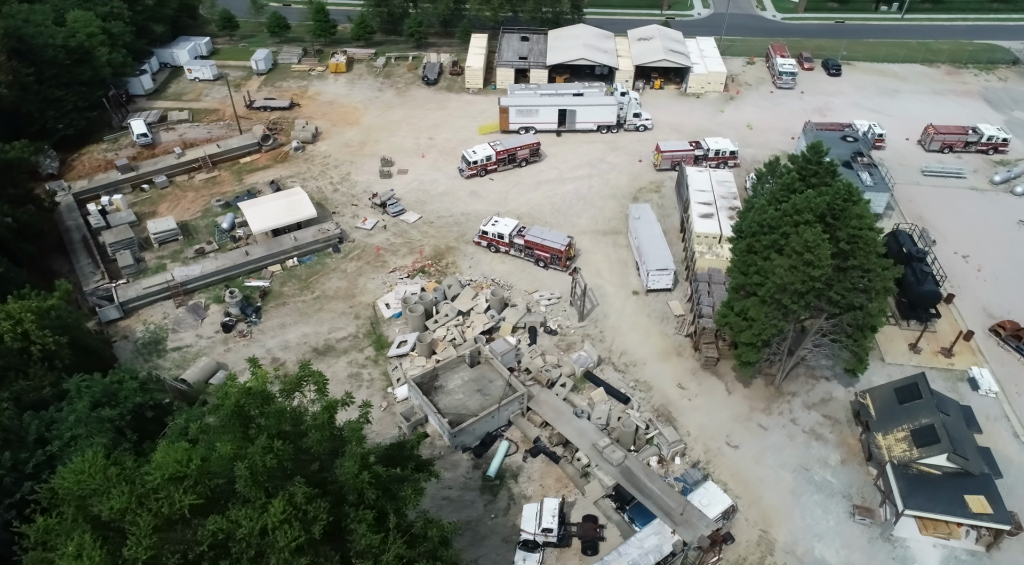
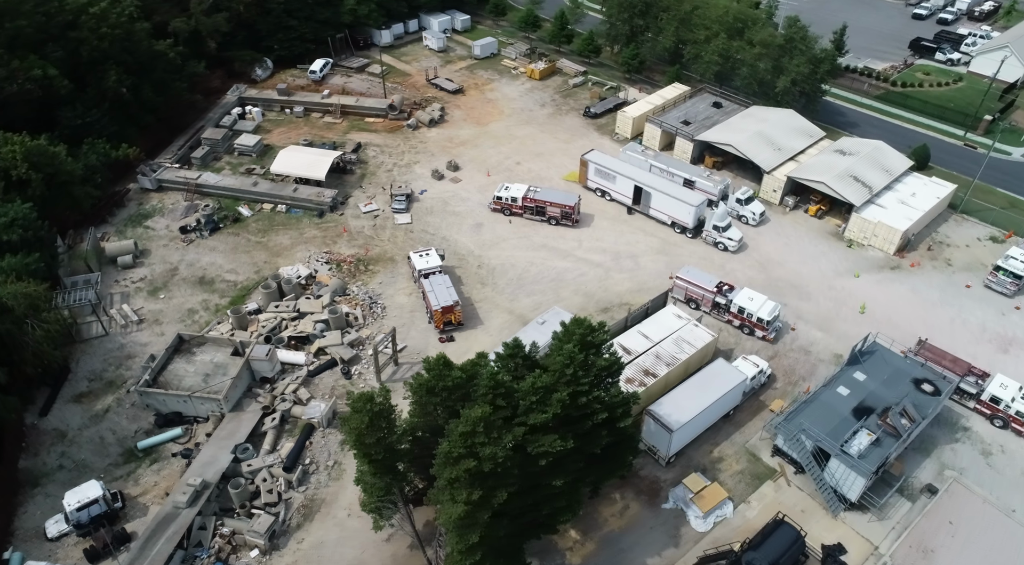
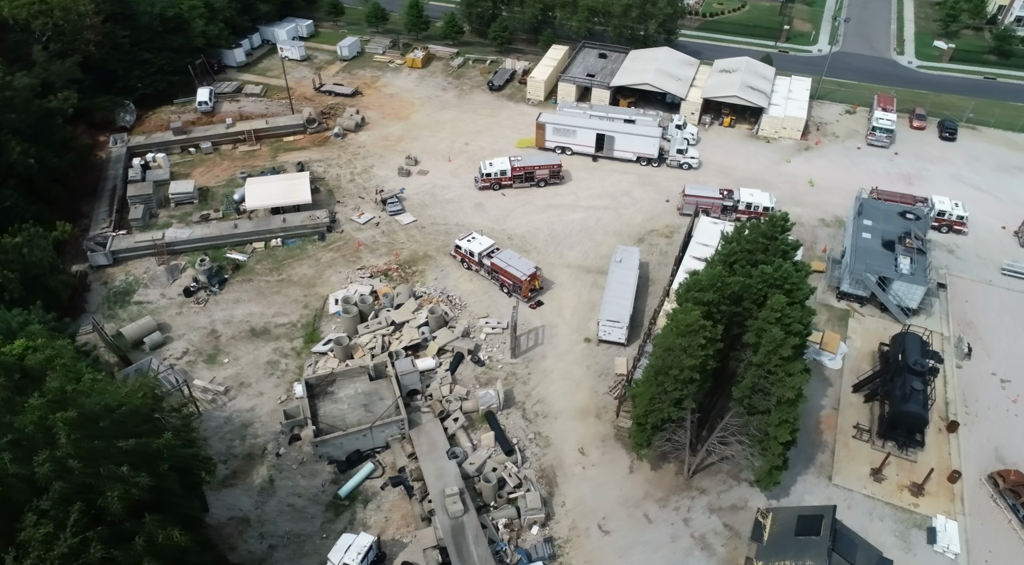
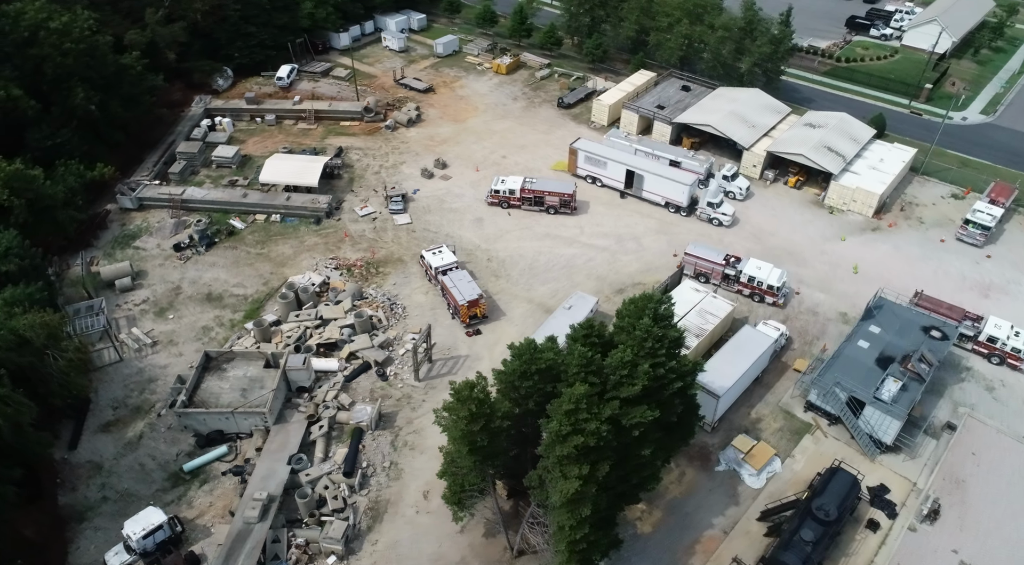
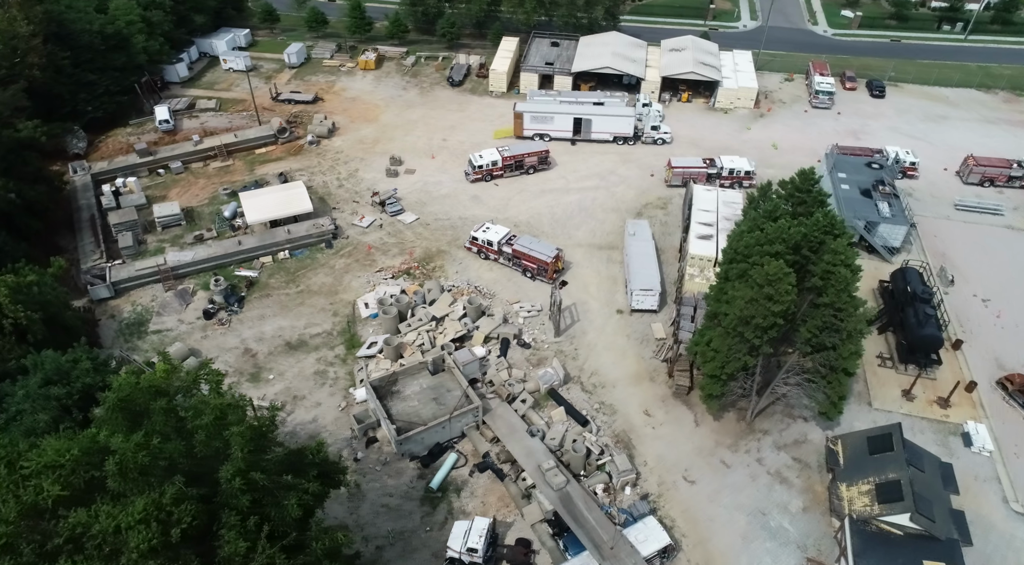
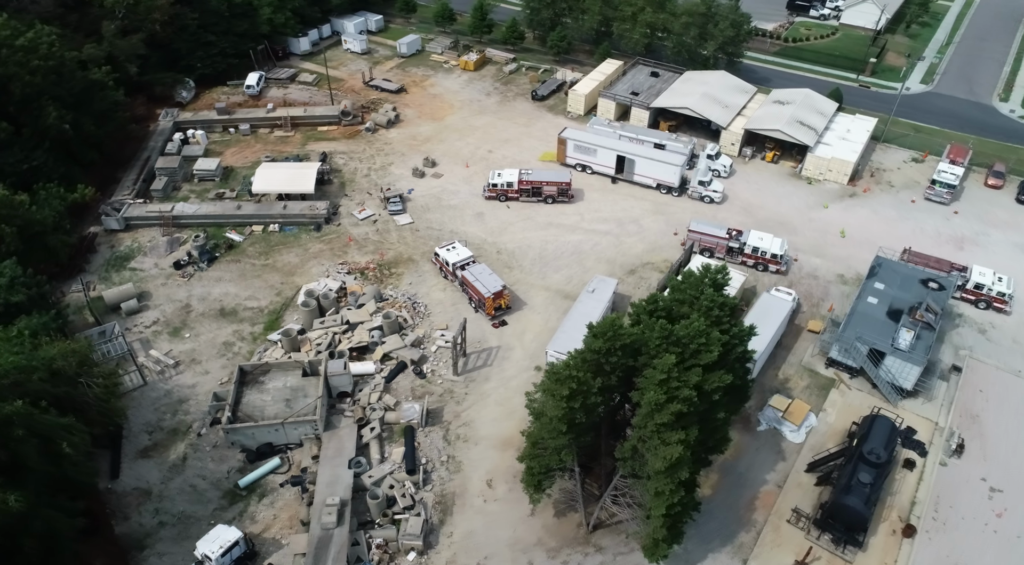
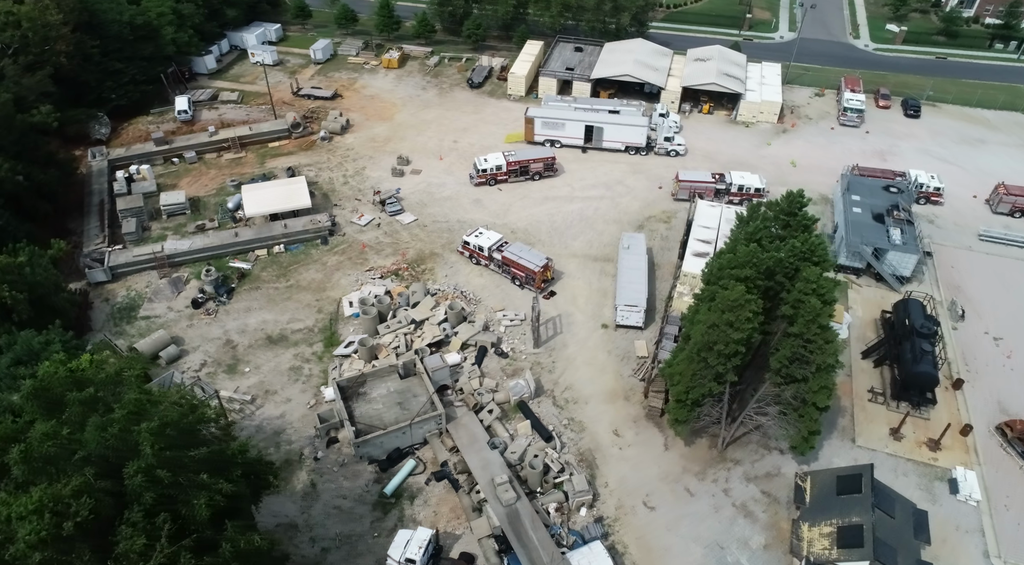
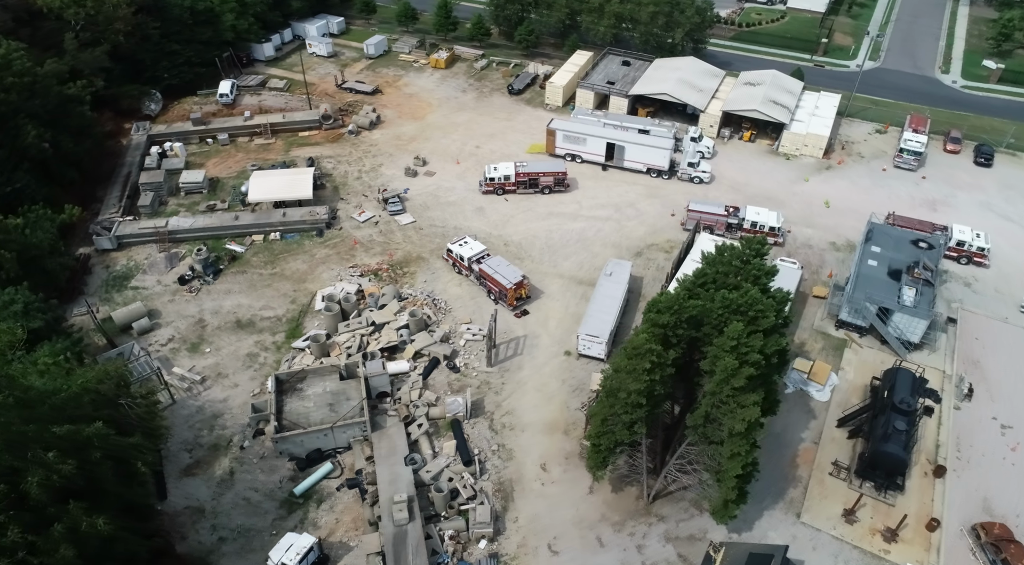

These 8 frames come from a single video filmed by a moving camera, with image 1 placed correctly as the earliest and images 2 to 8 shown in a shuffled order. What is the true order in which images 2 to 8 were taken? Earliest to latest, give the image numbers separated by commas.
5, 7, 3, 8, 6, 4, 2
